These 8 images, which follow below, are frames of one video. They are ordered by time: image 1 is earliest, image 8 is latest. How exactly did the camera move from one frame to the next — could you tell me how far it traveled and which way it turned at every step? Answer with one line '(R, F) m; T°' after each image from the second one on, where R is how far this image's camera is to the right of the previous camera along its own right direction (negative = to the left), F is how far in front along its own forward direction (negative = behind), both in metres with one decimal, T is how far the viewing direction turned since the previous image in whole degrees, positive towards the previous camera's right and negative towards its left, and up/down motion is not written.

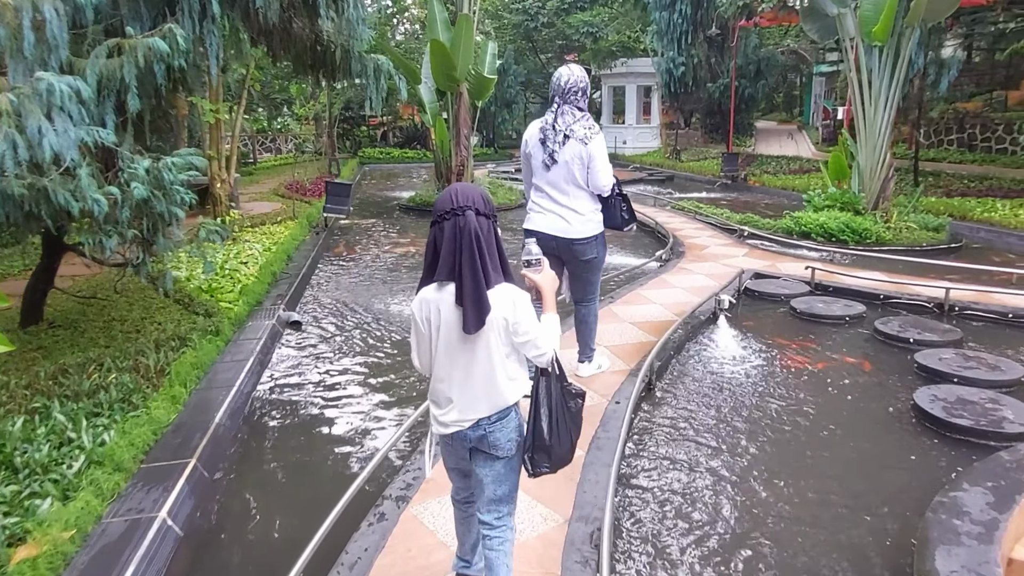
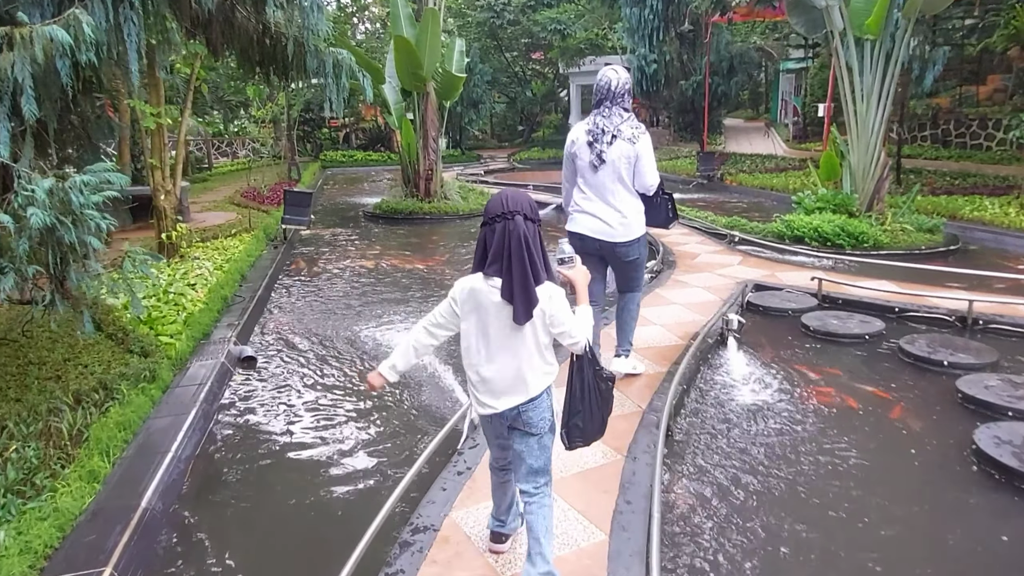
(-0.1, +0.6) m; +3°
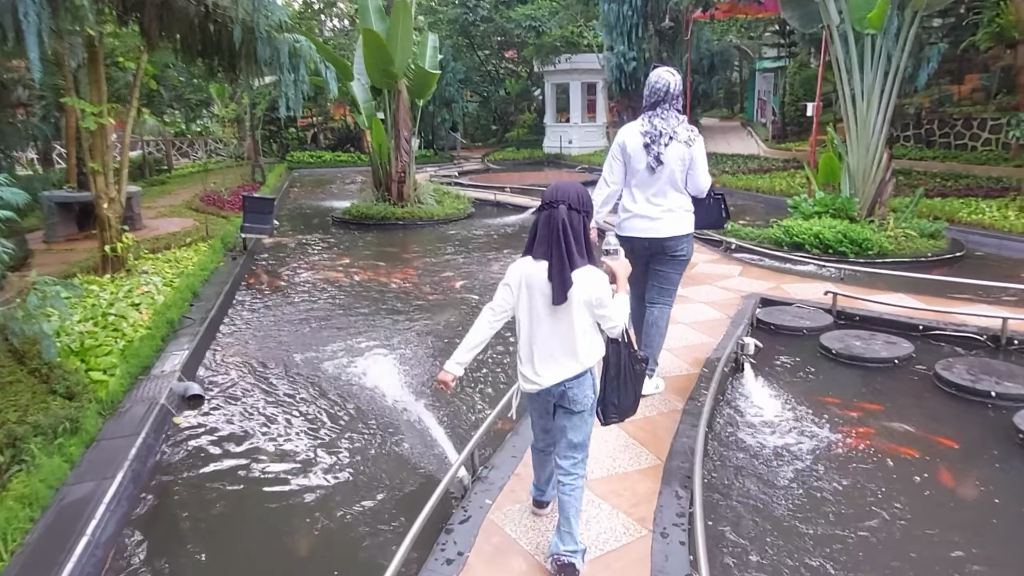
(-0.1, +0.6) m; +2°
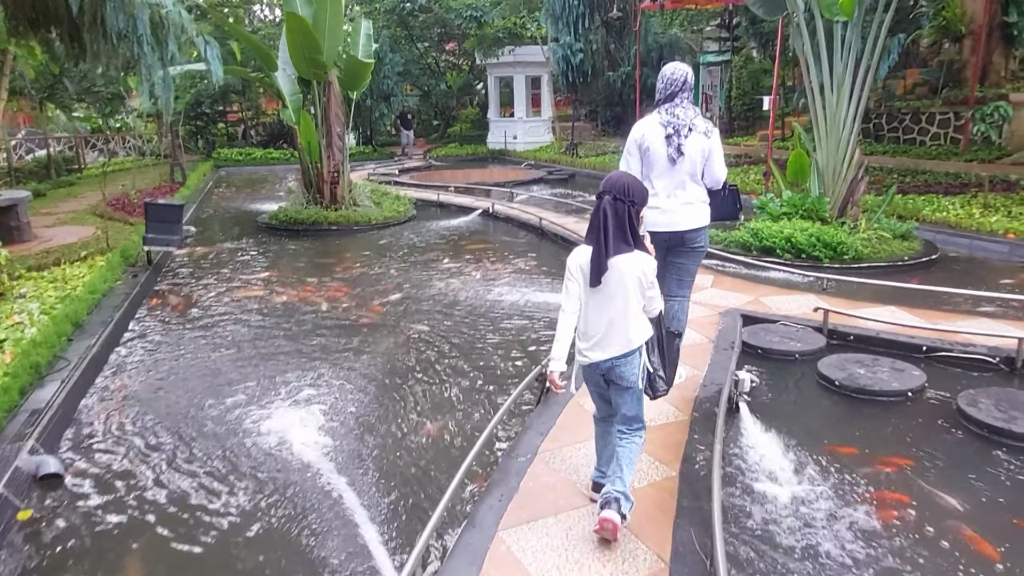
(0.0, +0.8) m; +4°
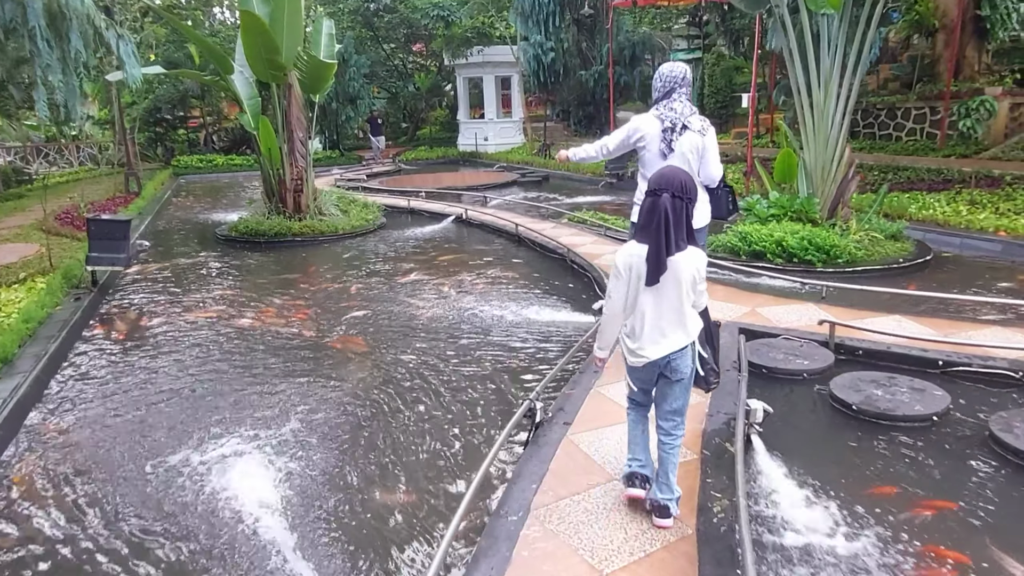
(0.0, +0.4) m; +2°
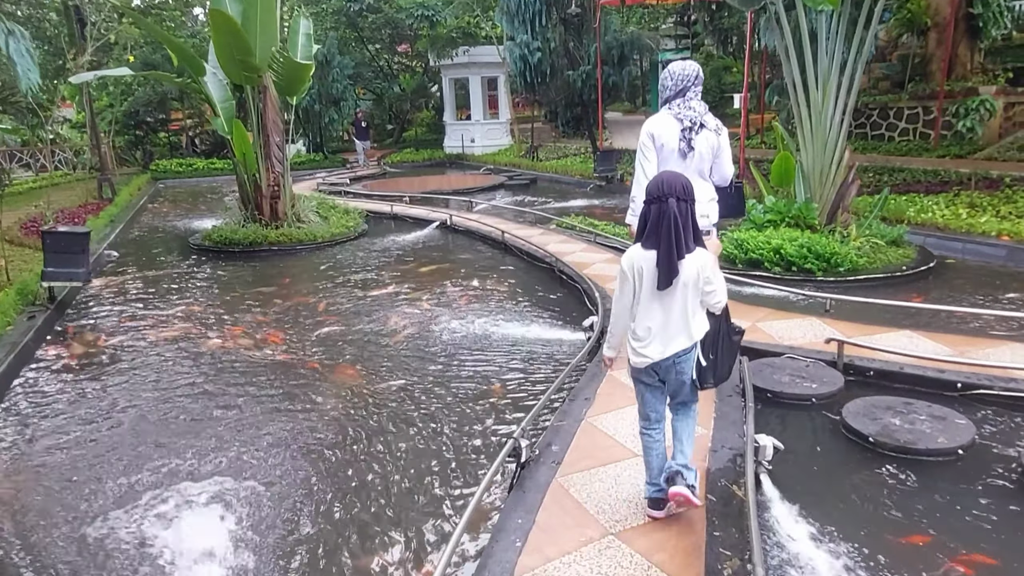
(0.0, +0.4) m; +1°
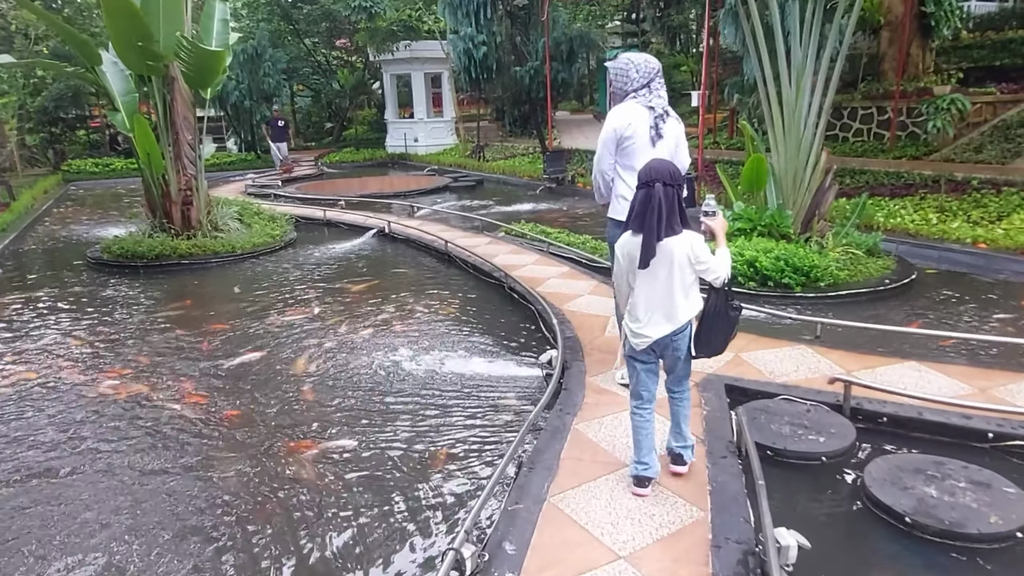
(0.0, +0.8) m; +4°
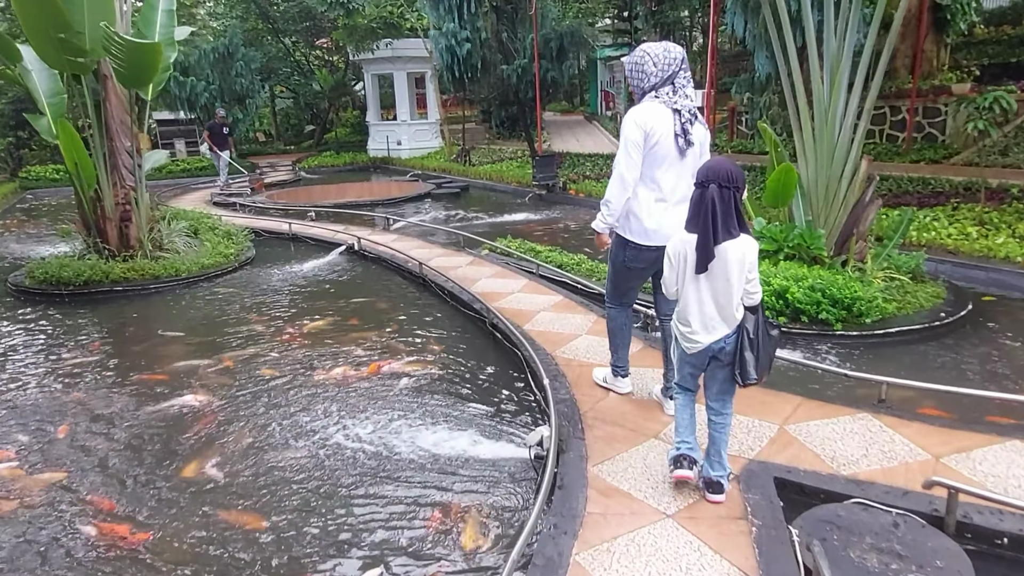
(+0.1, +1.0) m; +1°
